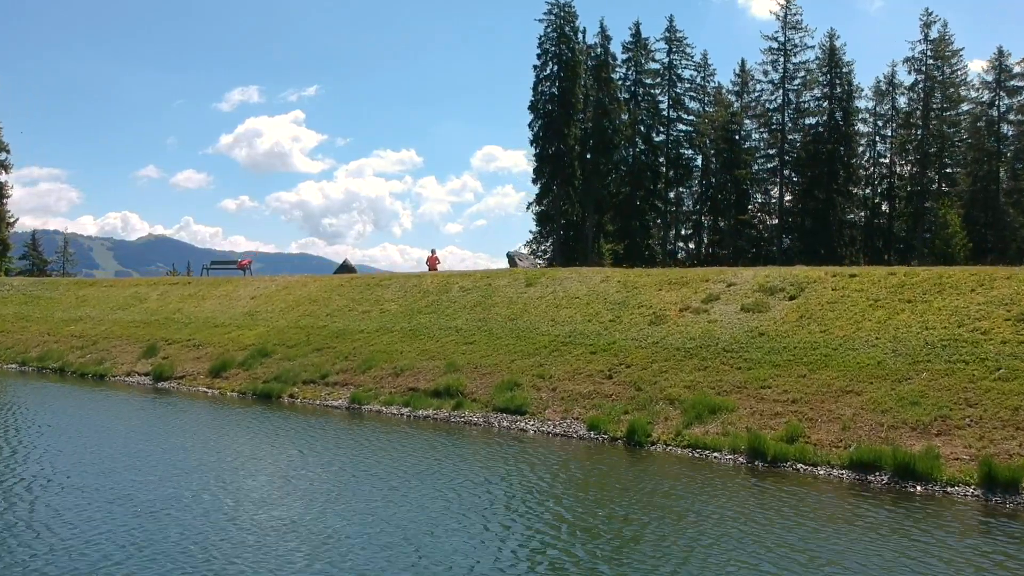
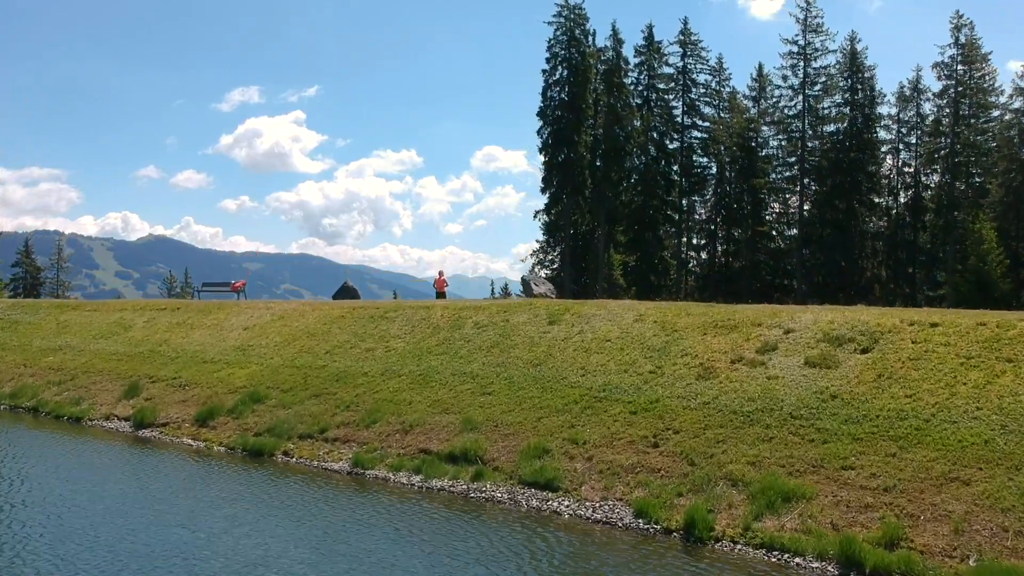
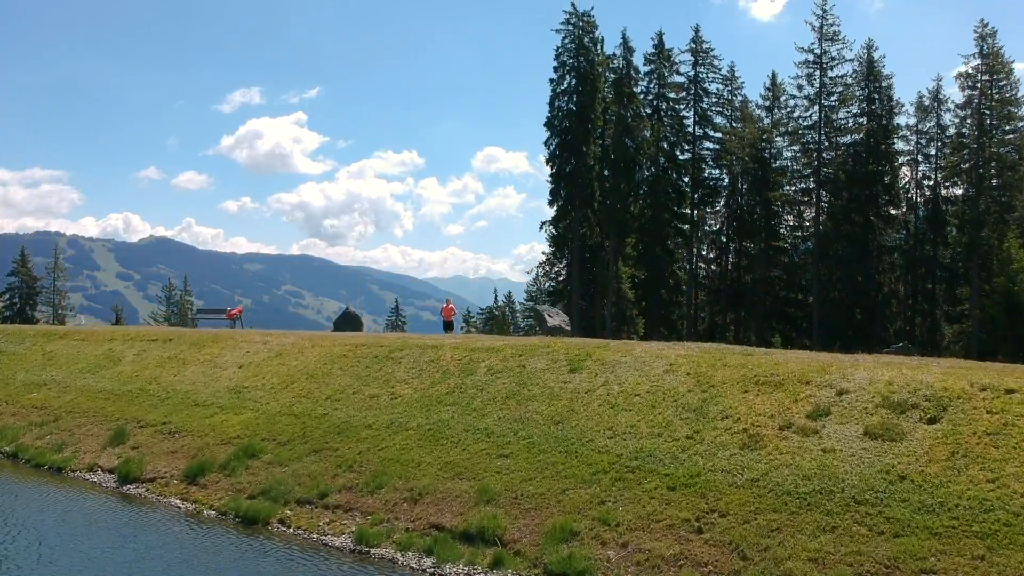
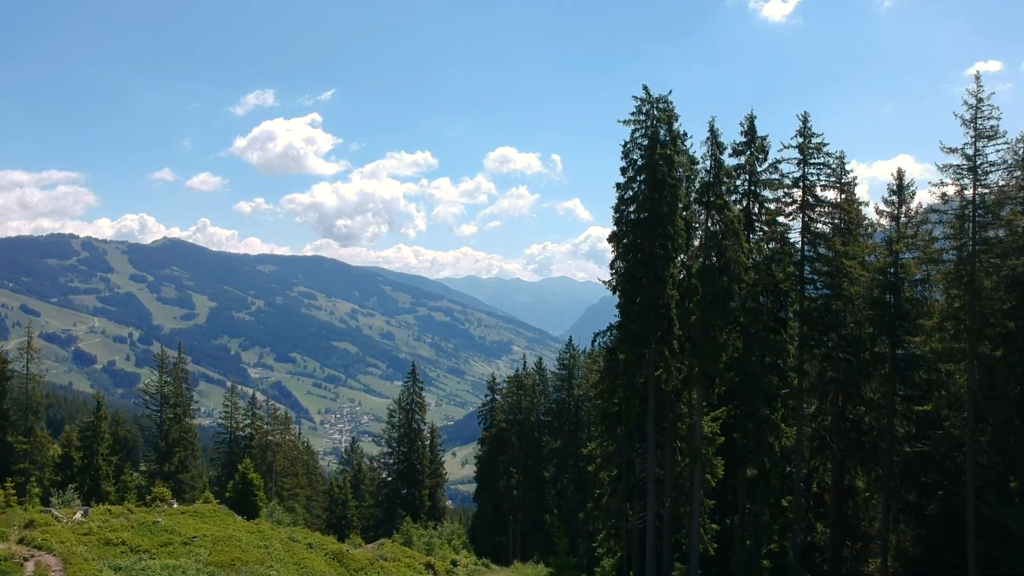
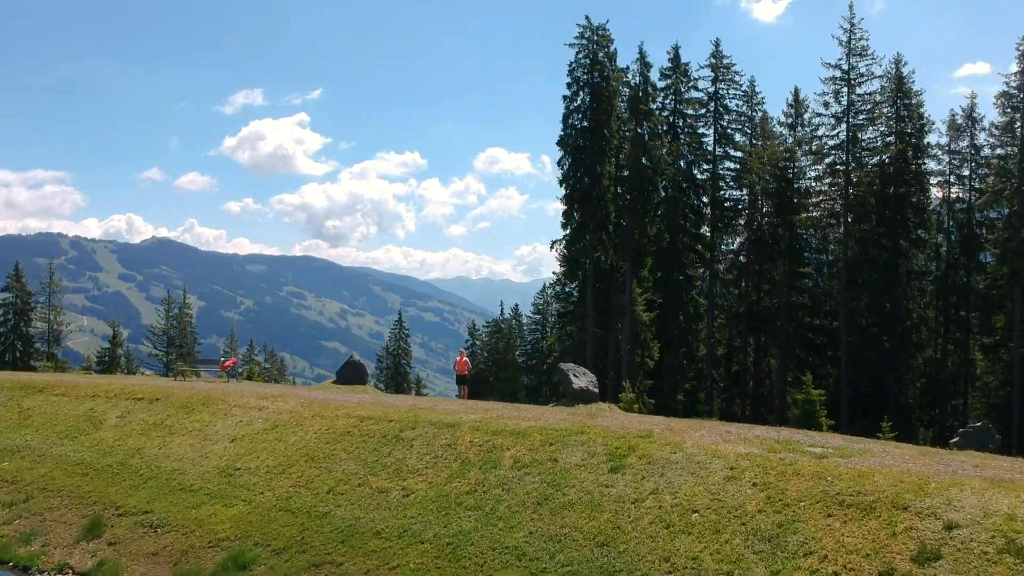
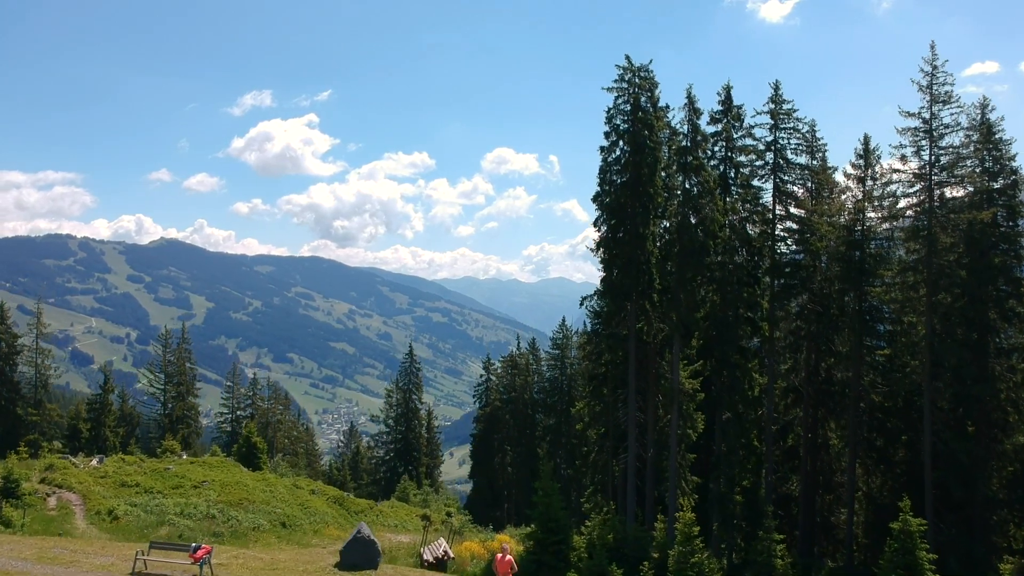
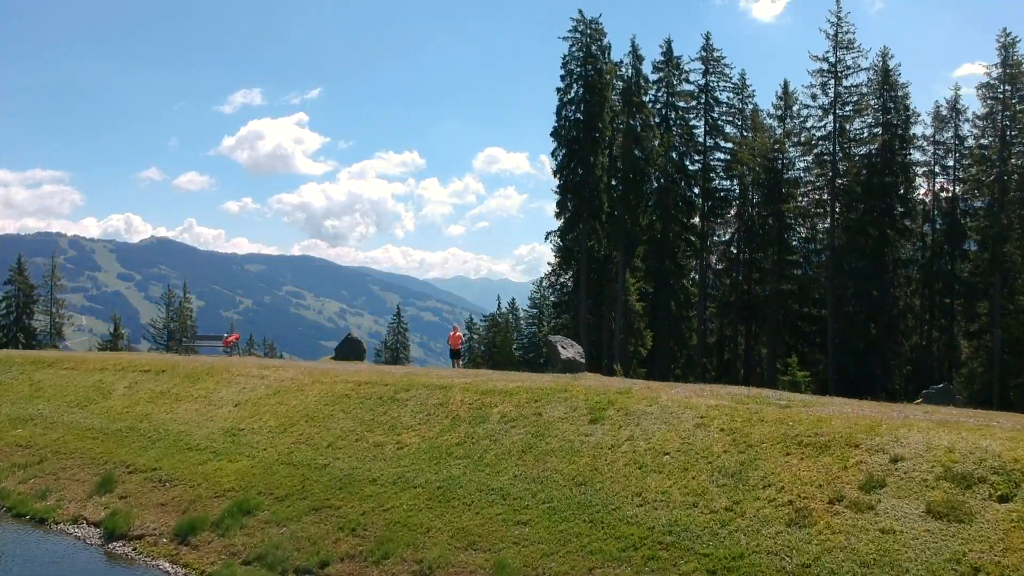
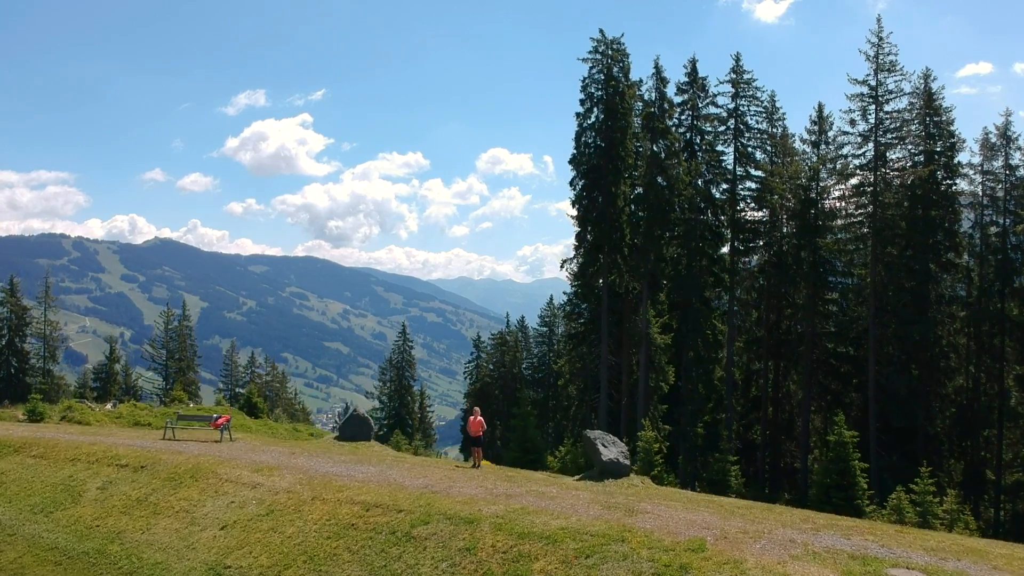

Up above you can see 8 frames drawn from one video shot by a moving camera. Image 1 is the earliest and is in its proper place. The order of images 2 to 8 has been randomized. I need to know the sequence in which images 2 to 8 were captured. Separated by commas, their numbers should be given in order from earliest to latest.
2, 3, 7, 5, 8, 6, 4
